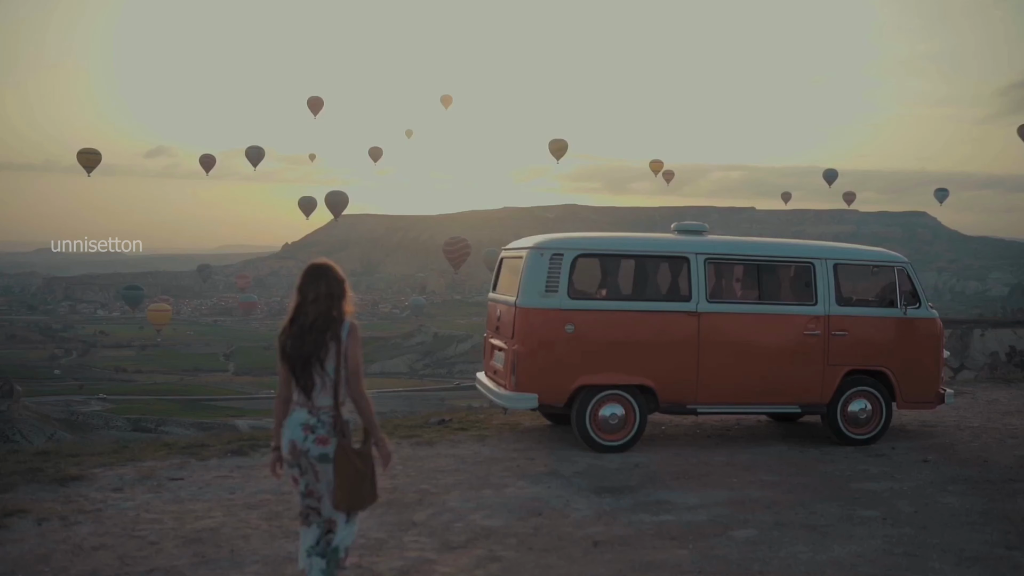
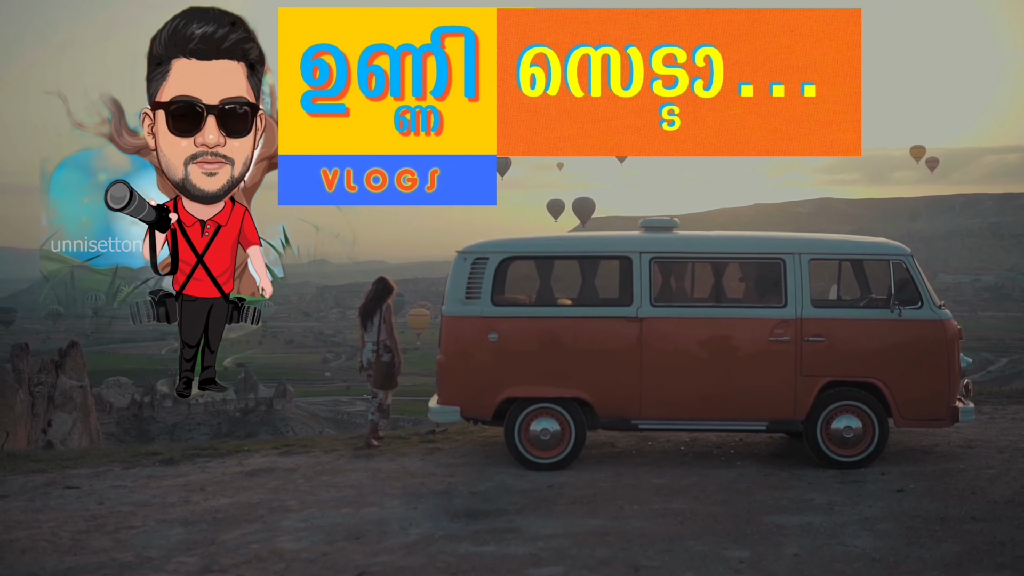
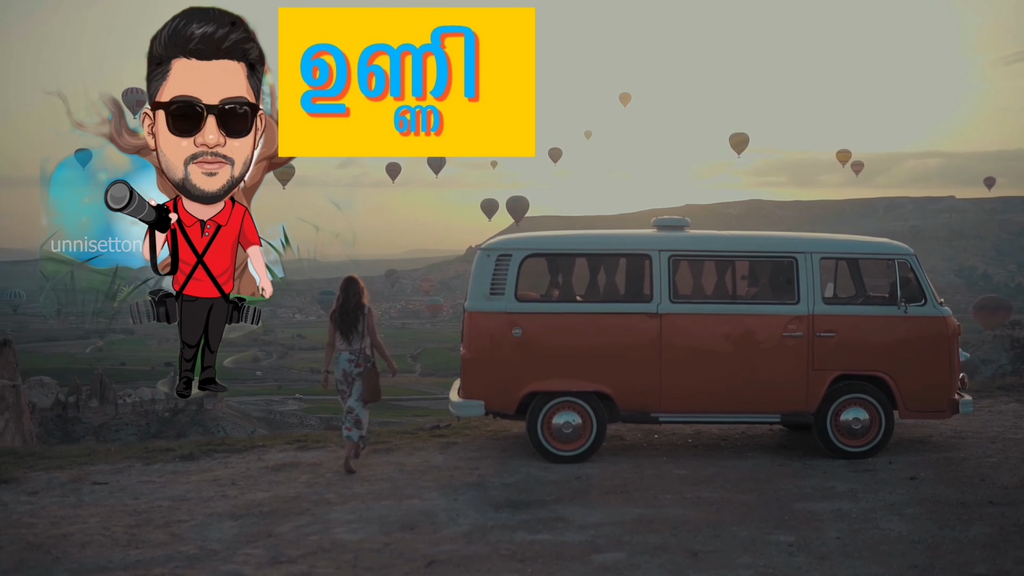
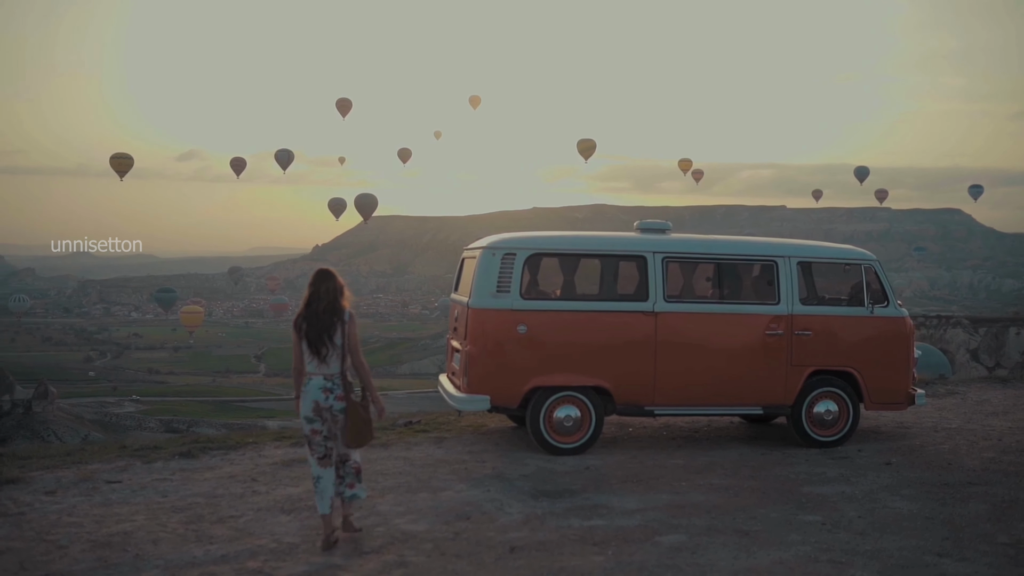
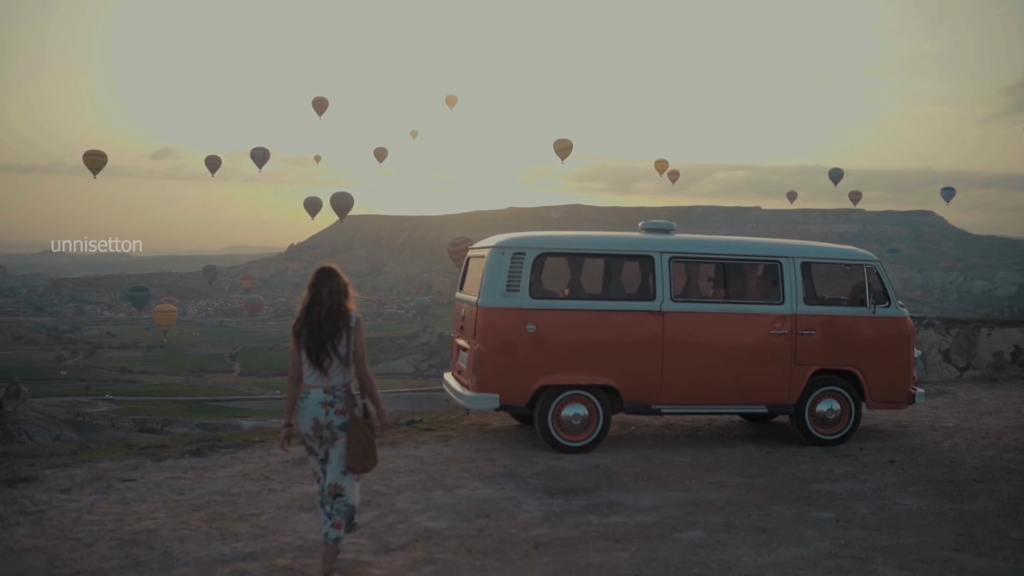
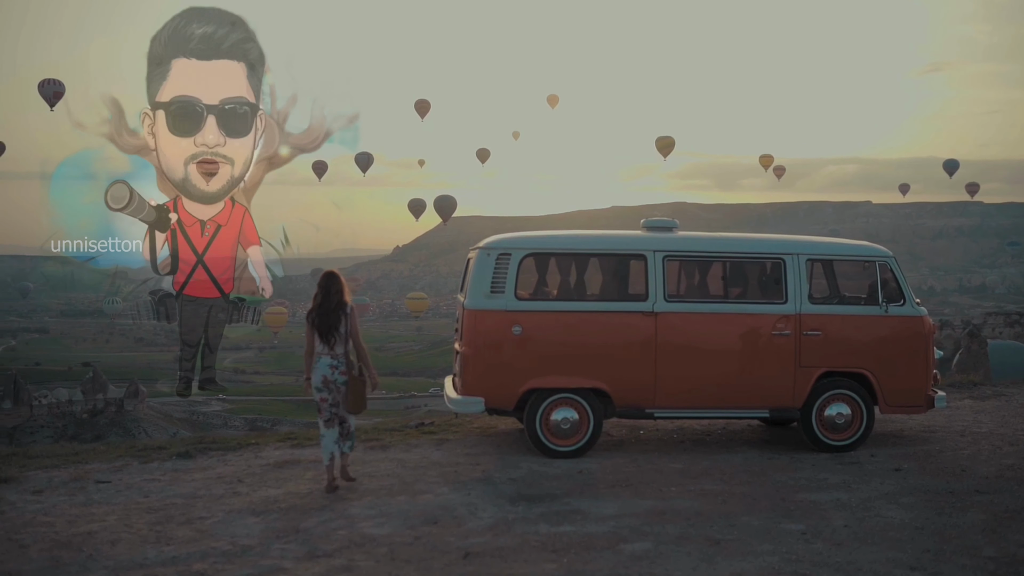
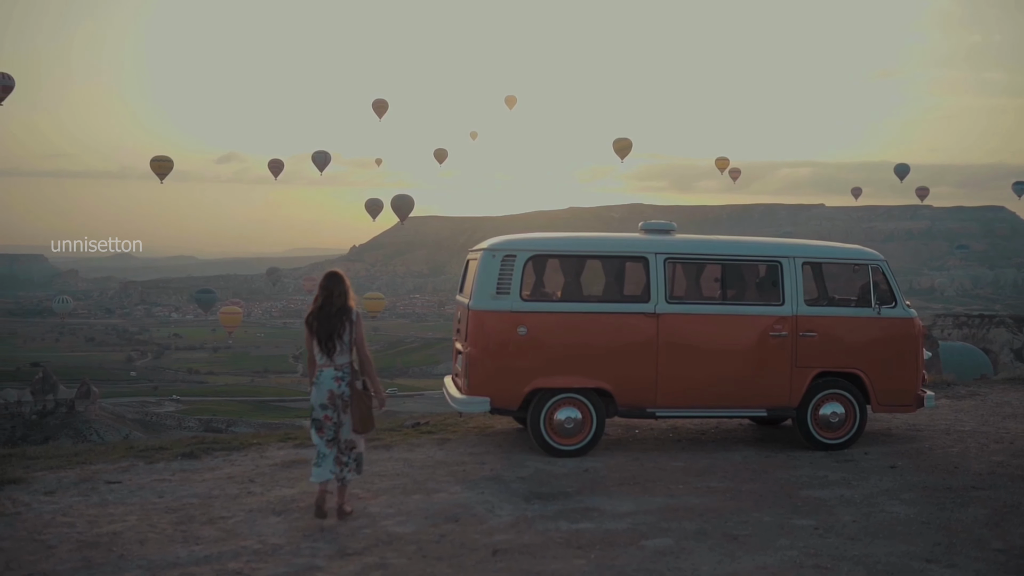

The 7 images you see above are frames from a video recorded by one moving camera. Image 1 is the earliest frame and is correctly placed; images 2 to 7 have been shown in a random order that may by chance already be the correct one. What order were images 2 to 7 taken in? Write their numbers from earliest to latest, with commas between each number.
5, 4, 7, 6, 3, 2
